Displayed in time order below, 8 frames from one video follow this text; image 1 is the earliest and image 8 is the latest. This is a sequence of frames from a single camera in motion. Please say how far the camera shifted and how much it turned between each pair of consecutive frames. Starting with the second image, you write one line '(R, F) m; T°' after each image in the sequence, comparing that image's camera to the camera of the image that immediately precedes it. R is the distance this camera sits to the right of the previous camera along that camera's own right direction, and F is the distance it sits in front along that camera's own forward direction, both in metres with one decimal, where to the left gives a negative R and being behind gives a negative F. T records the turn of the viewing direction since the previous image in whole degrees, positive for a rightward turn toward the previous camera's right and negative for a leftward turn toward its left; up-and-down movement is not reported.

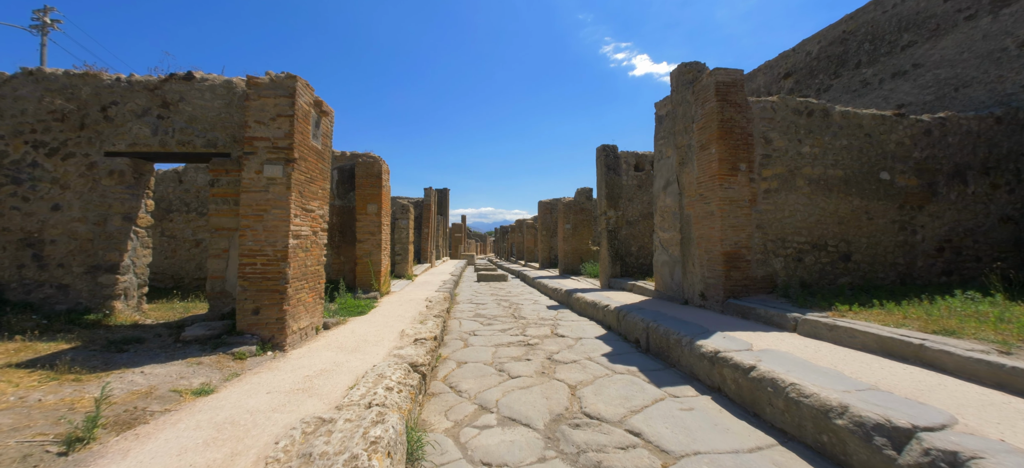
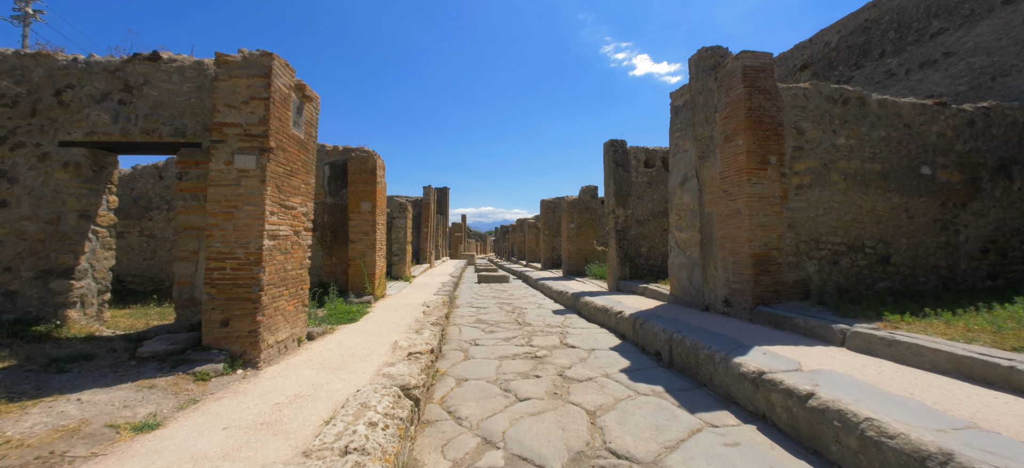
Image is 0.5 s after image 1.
(-0.1, +0.5) m; 0°
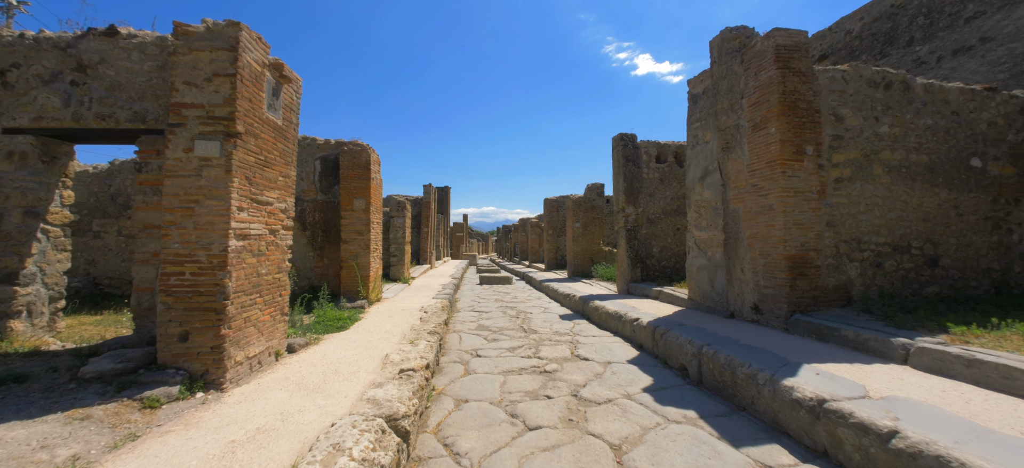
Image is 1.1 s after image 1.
(0.0, +0.5) m; 0°
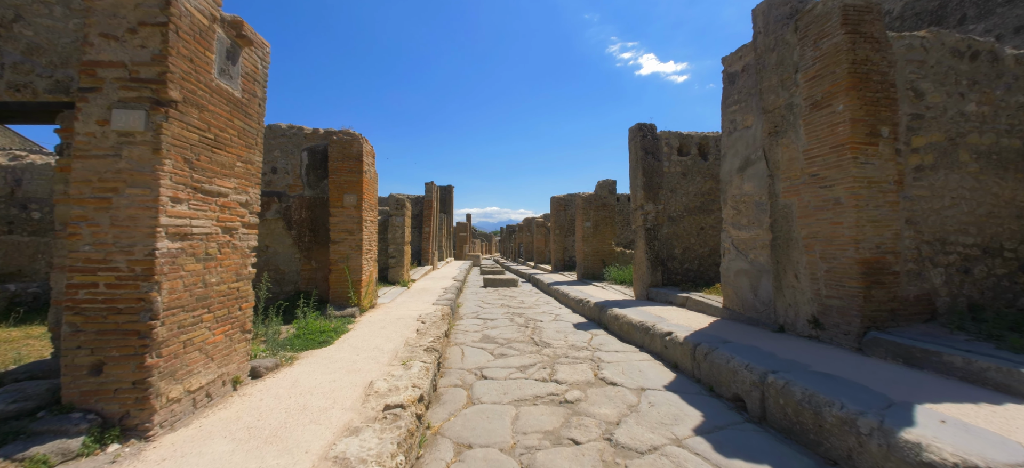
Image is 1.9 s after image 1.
(-0.1, +0.7) m; -1°
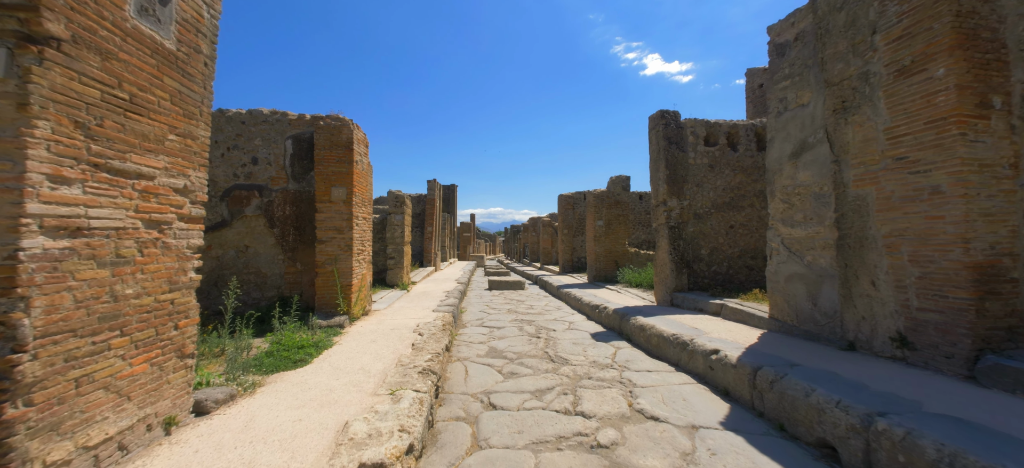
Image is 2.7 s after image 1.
(-0.1, +0.7) m; -1°
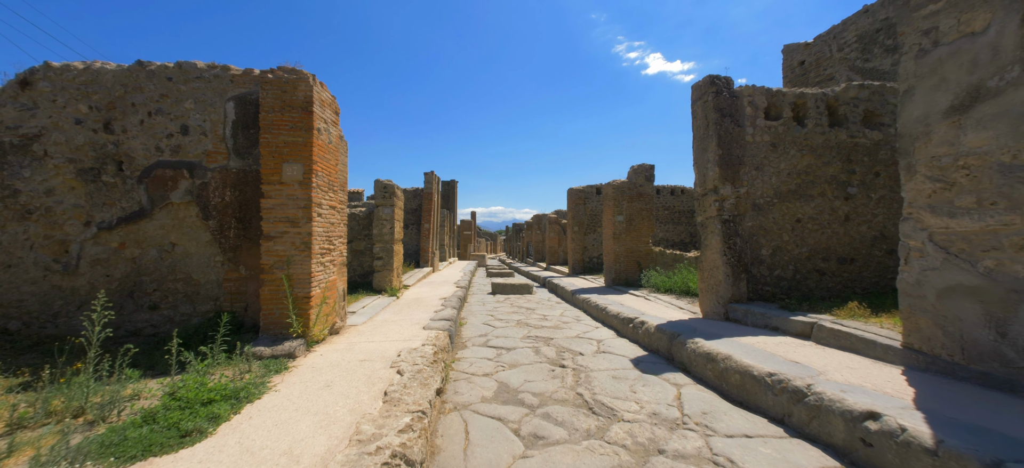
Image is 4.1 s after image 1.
(-0.2, +1.4) m; 0°
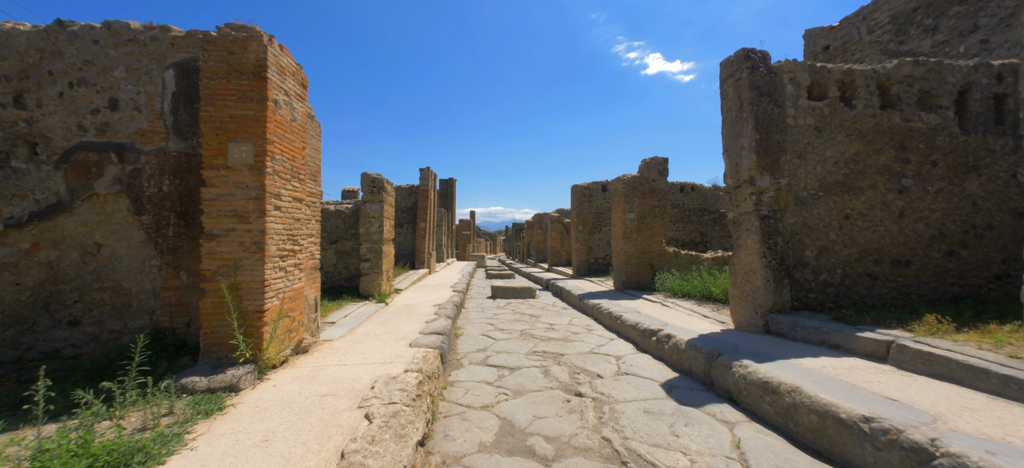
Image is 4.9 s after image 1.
(0.0, +0.7) m; 0°
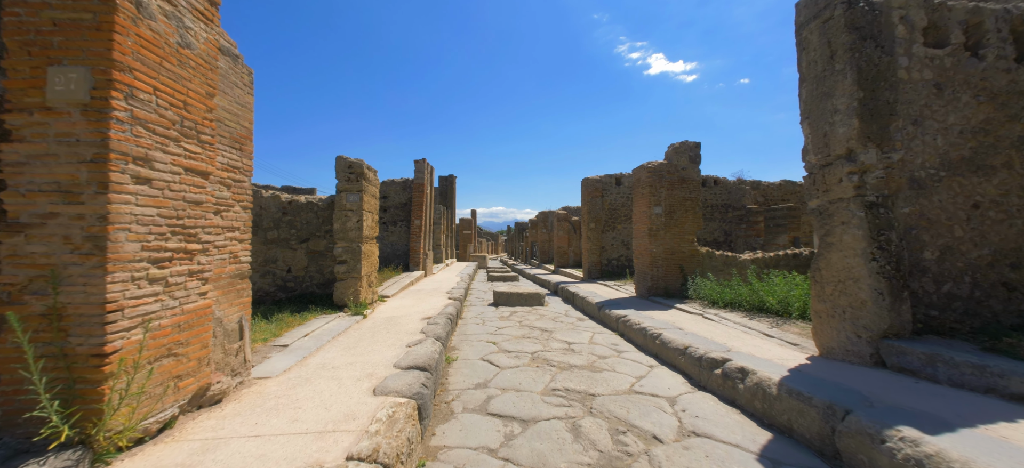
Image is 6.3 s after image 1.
(-0.1, +1.2) m; 0°
